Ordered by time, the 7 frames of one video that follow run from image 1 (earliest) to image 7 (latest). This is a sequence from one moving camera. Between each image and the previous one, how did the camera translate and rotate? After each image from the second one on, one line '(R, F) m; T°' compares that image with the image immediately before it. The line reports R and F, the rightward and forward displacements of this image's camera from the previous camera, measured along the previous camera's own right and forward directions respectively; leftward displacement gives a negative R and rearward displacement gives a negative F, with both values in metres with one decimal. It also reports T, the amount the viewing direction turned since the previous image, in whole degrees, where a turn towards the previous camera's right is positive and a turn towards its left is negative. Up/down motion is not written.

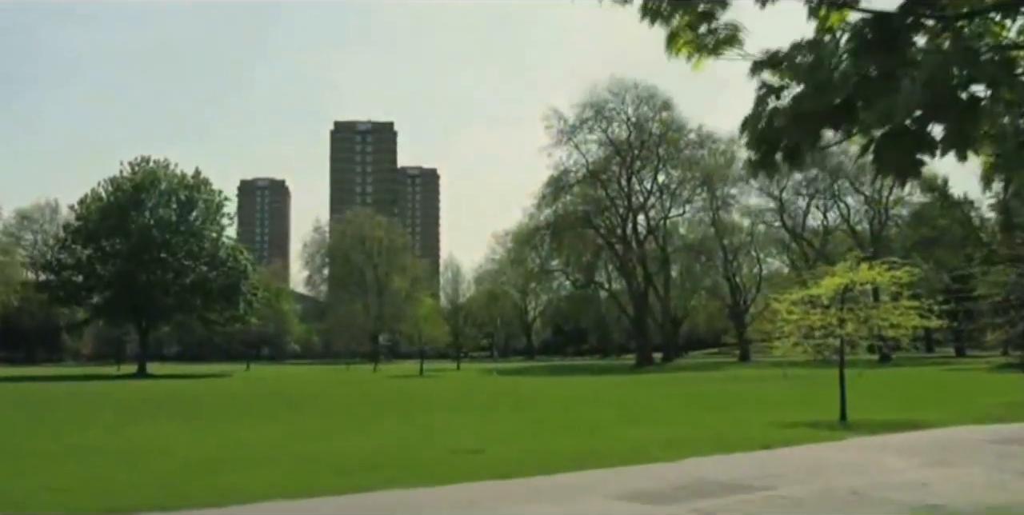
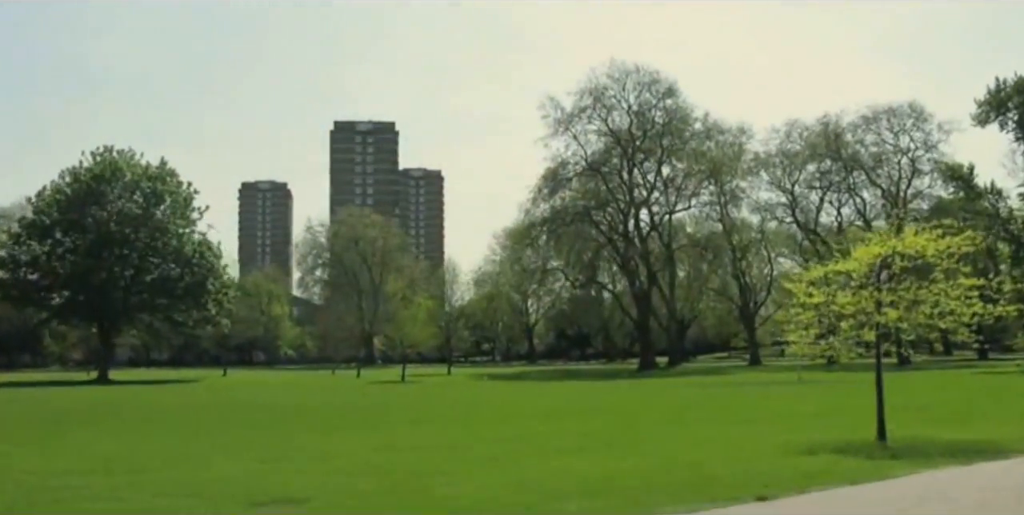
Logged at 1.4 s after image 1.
(+0.8, +3.5) m; -1°
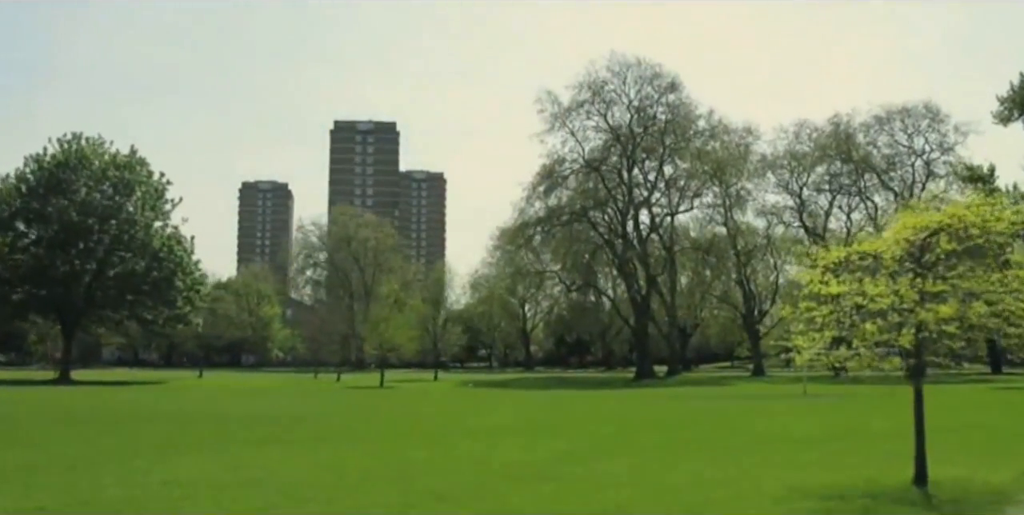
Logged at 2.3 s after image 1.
(+0.6, +2.6) m; 0°
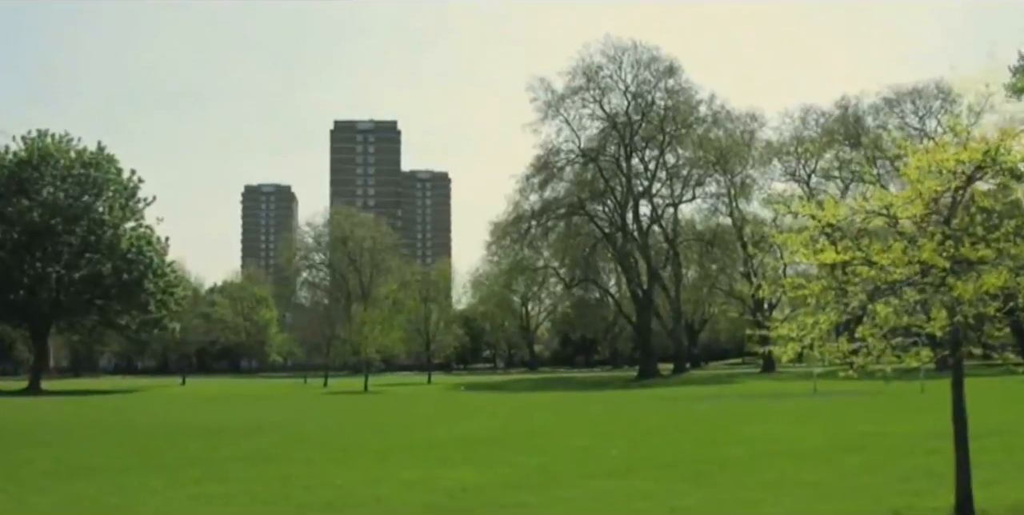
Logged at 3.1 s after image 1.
(+0.7, +2.3) m; -1°
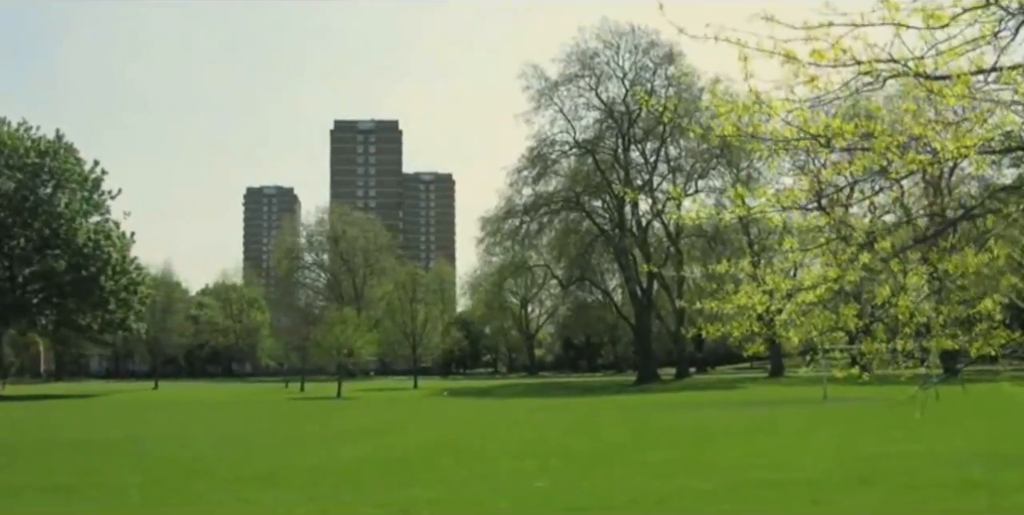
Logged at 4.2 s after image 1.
(+0.7, +2.7) m; 0°
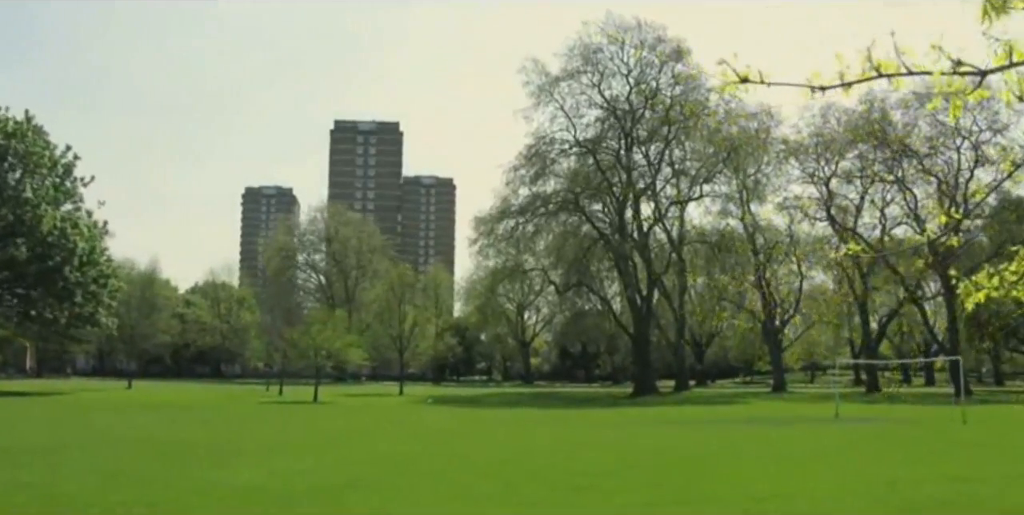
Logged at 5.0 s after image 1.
(+0.3, +2.1) m; 0°
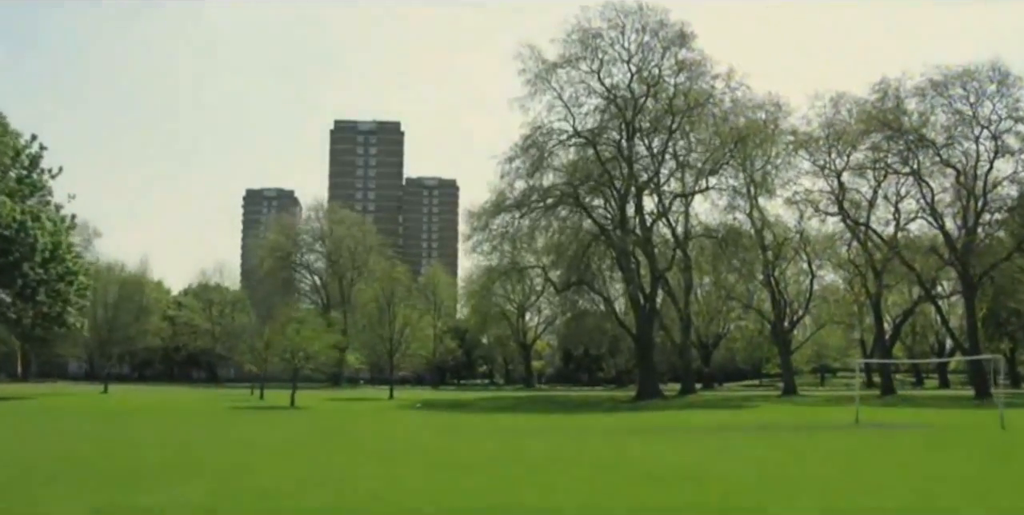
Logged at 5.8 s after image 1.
(+0.4, +2.2) m; 0°
